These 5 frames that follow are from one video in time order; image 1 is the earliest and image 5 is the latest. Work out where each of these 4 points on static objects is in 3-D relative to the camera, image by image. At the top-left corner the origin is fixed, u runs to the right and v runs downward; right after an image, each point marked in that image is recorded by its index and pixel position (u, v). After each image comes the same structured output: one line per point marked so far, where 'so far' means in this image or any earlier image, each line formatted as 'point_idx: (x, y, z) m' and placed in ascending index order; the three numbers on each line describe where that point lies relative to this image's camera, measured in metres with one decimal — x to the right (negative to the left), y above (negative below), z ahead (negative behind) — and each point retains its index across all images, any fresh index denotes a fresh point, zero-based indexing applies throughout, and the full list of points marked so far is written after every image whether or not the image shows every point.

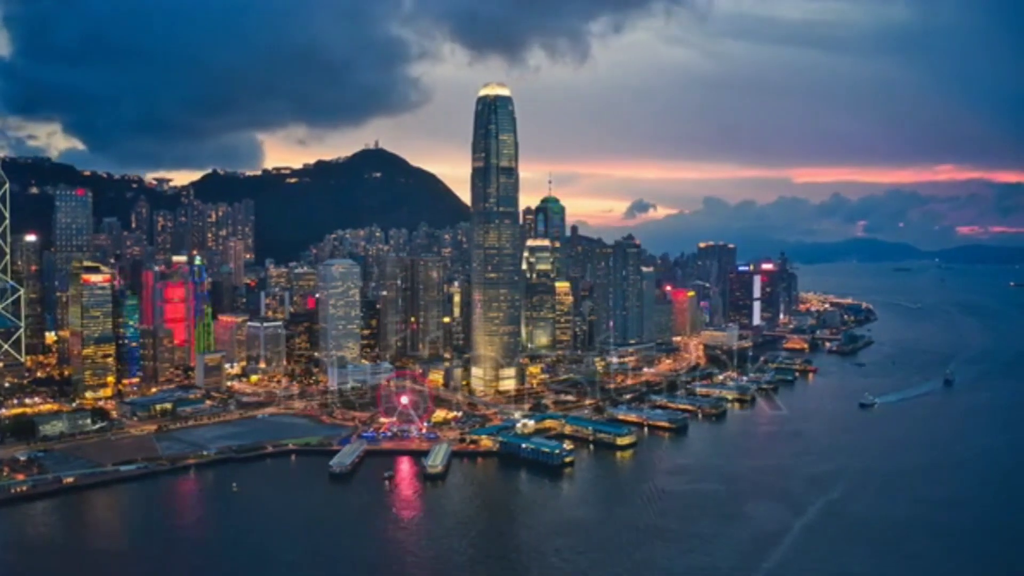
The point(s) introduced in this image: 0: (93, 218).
0: (-8.7, +1.4, +17.6) m
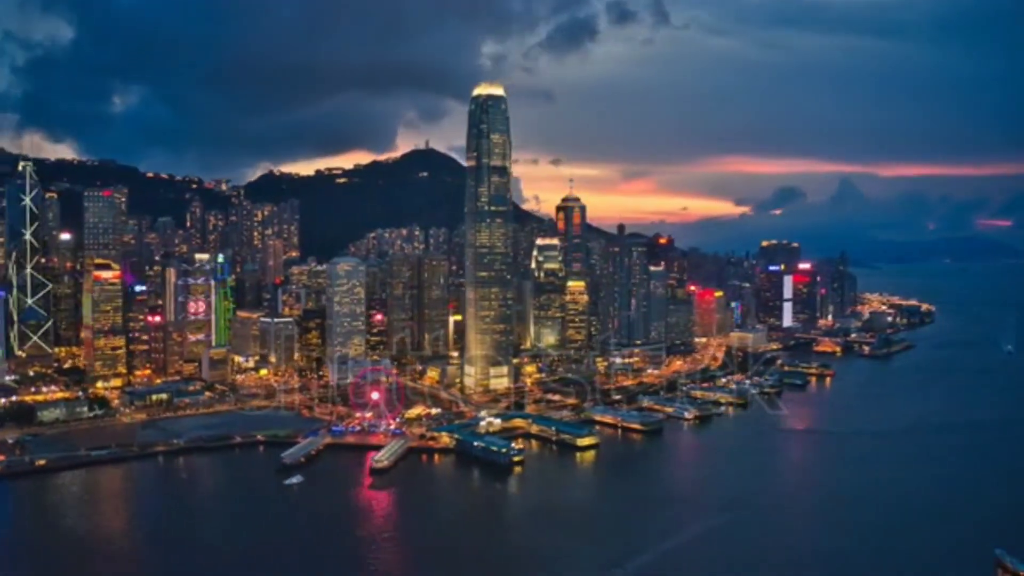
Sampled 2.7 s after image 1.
0: (-8.0, +1.5, +18.6) m
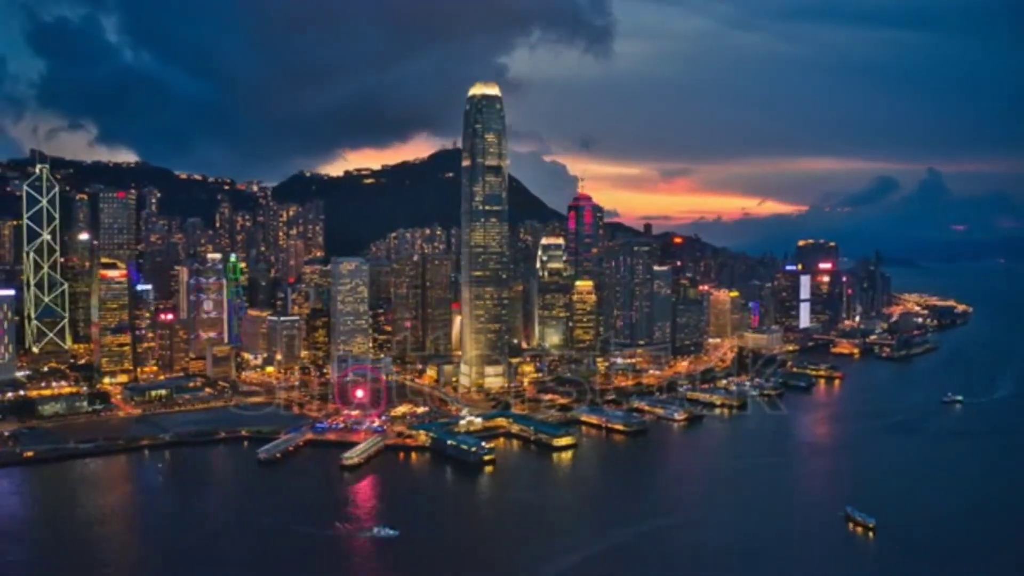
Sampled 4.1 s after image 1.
0: (-7.5, +1.6, +19.1) m
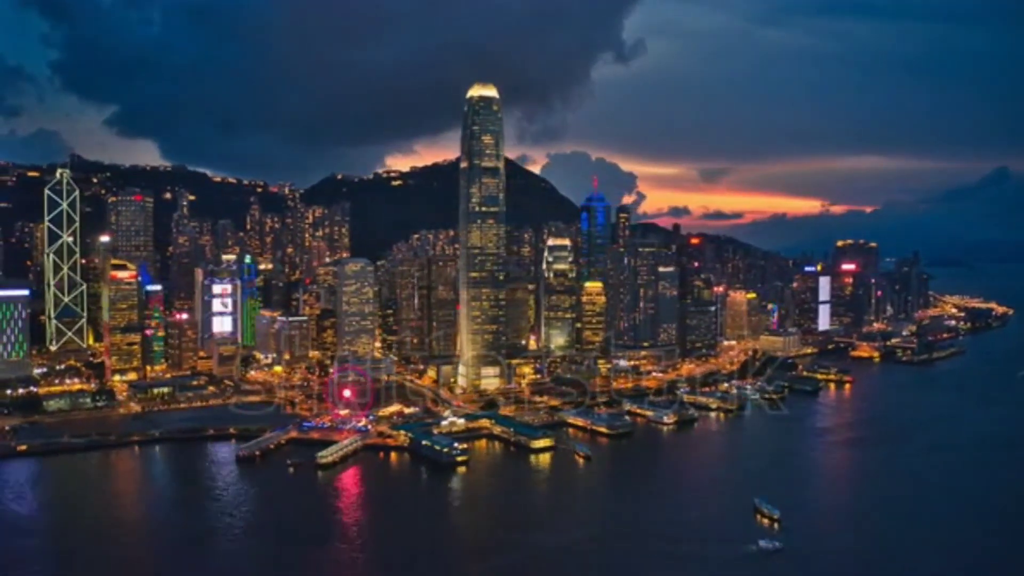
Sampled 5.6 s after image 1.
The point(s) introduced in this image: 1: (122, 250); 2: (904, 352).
0: (-7.0, +1.5, +19.6) m
1: (-6.8, +0.7, +14.8) m
2: (+6.5, -1.1, +14.0) m
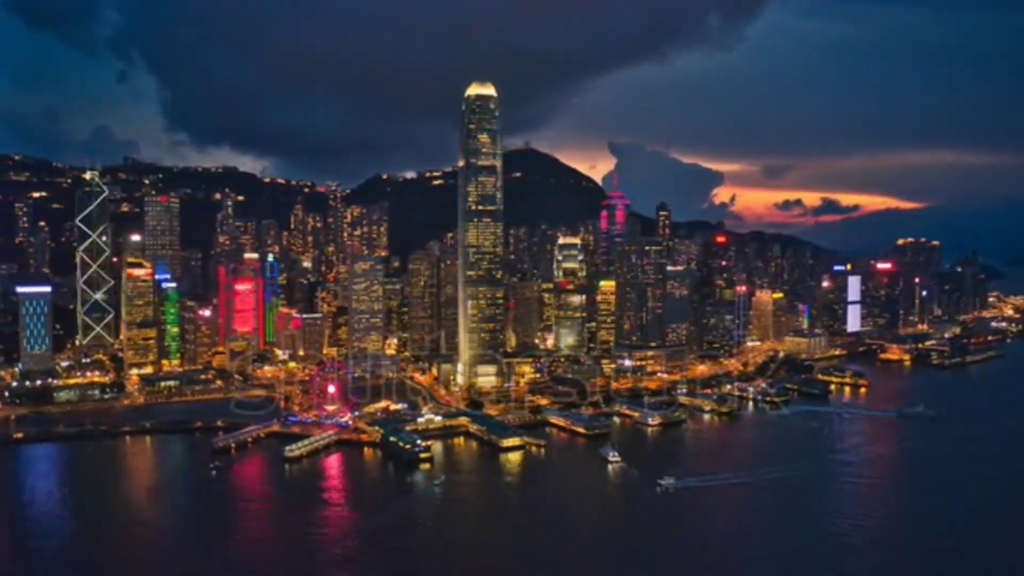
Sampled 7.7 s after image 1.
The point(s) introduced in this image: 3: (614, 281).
0: (-6.2, +1.6, +20.2) m
1: (-6.5, +0.7, +15.4) m
2: (+6.7, -1.1, +13.3) m
3: (+1.5, +0.1, +12.9) m
